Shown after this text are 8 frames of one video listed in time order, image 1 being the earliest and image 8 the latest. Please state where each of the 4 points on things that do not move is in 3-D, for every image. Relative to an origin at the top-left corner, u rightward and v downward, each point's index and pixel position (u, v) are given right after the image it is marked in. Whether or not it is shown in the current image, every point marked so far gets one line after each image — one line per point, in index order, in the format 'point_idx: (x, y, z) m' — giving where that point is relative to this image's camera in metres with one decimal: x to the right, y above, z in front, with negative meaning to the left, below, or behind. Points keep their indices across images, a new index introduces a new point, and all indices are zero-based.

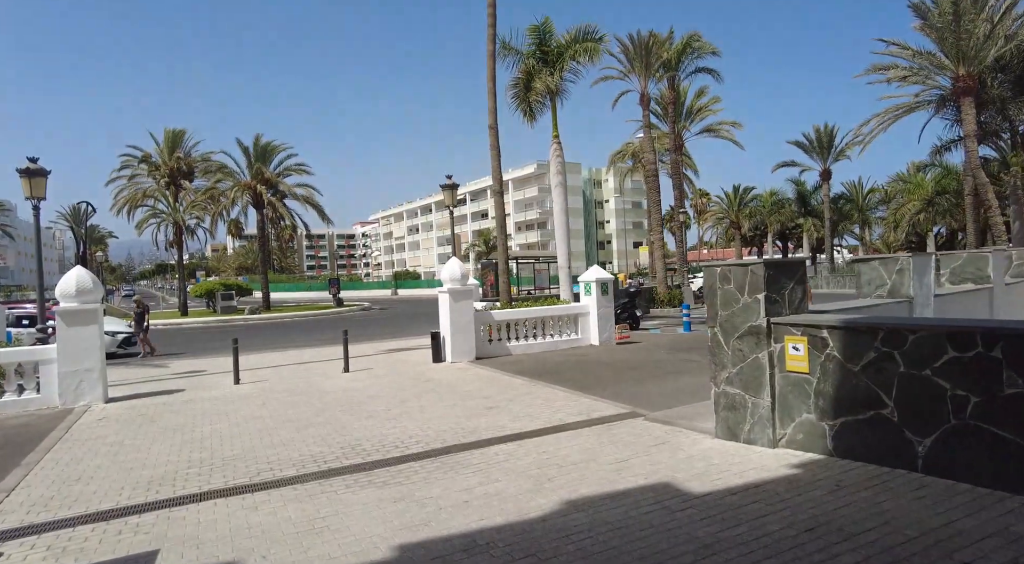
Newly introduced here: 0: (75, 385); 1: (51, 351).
0: (-6.9, -1.7, +10.9) m
1: (-7.3, -1.1, +10.8) m
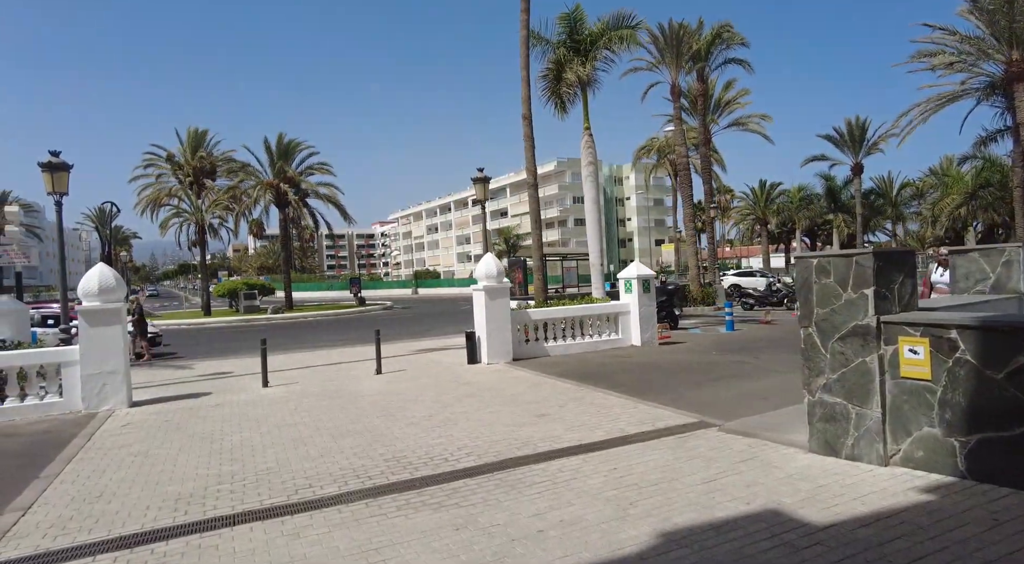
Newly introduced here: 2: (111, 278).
0: (-6.3, -1.6, +10.4) m
1: (-6.7, -1.1, +10.4) m
2: (-6.2, +0.1, +10.6) m
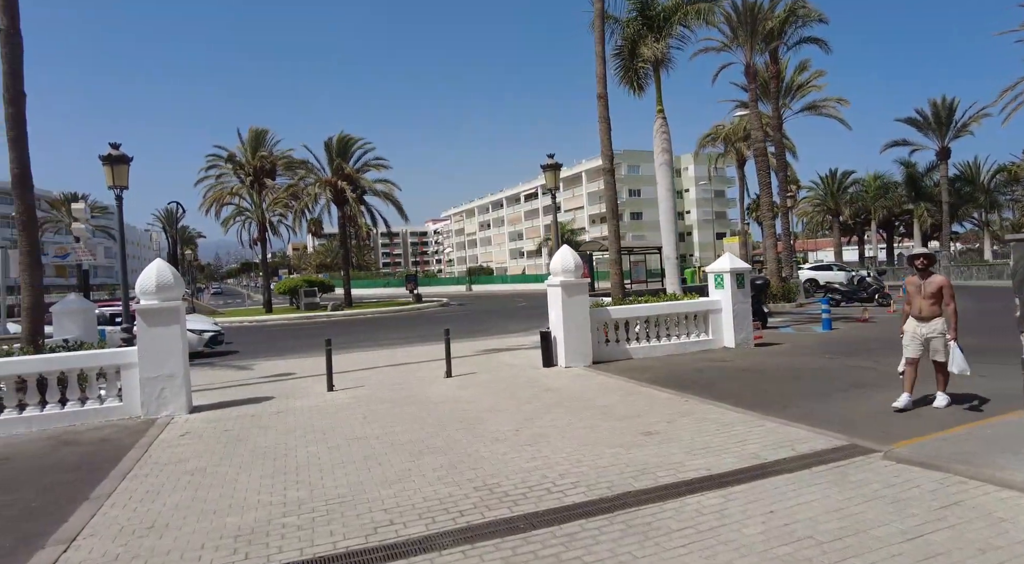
0: (-5.1, -1.6, +9.9) m
1: (-5.5, -1.0, +9.9) m
2: (-5.0, +0.1, +10.0) m
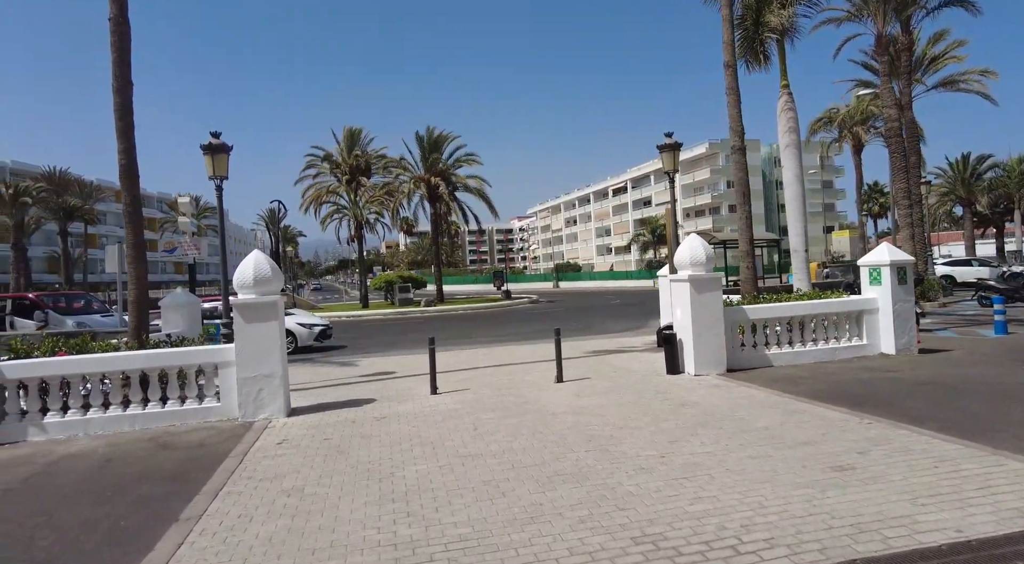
0: (-3.5, -1.5, +9.4) m
1: (-3.9, -1.0, +9.4) m
2: (-3.4, +0.2, +9.5) m
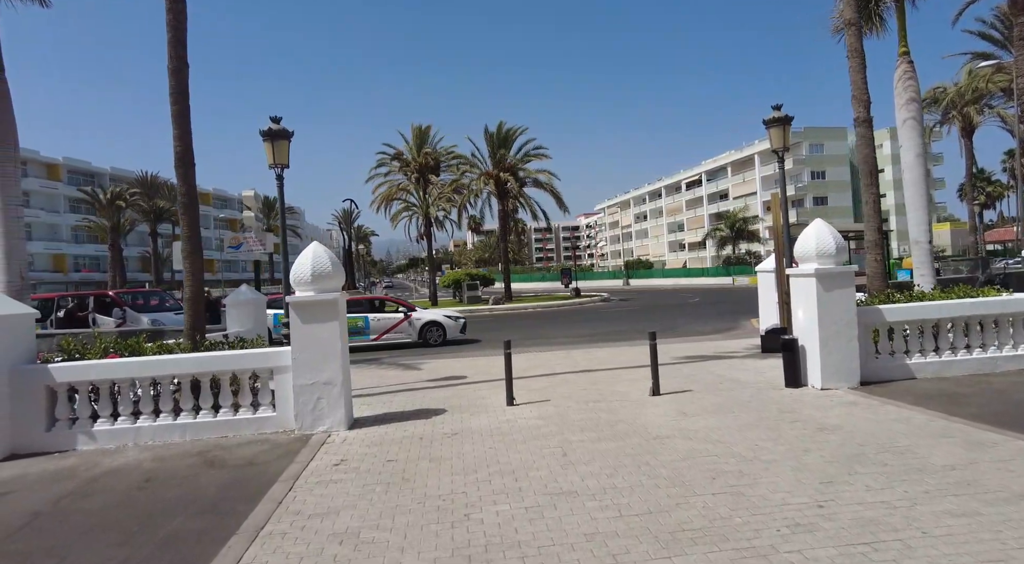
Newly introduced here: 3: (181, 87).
0: (-2.4, -1.5, +8.4) m
1: (-2.8, -0.9, +8.5) m
2: (-2.3, +0.2, +8.5) m
3: (-5.0, +3.0, +10.3) m
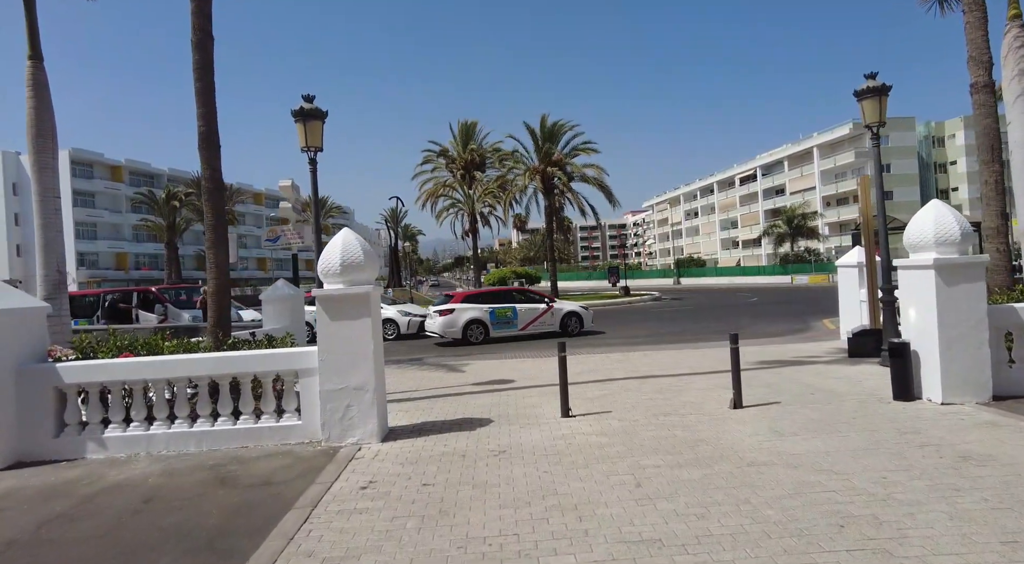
0: (-1.8, -1.4, +7.4) m
1: (-2.2, -0.8, +7.5) m
2: (-1.7, +0.3, +7.5) m
3: (-4.3, +3.1, +9.5) m
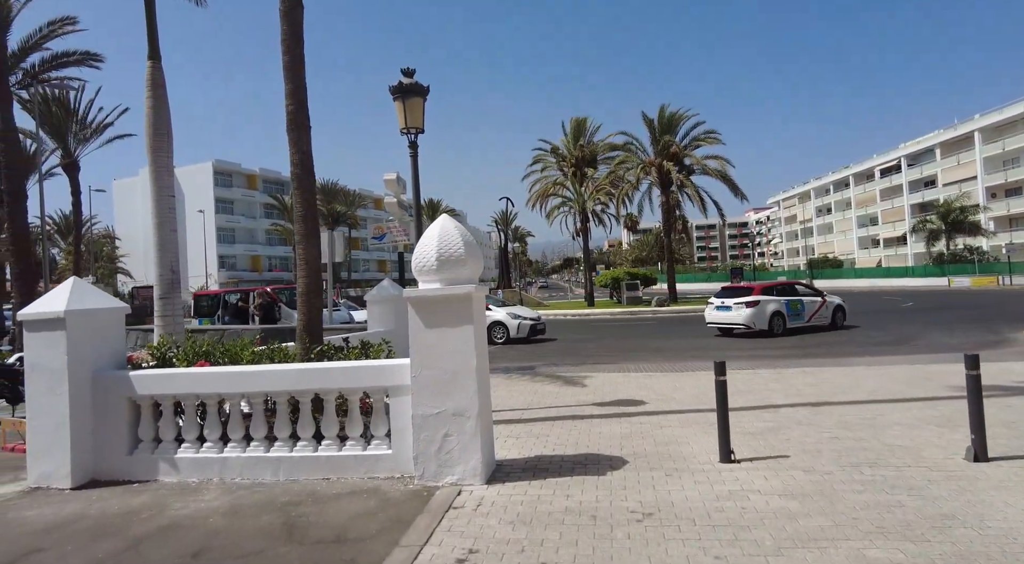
0: (-0.6, -1.4, +6.0) m
1: (-1.0, -0.8, +6.2) m
2: (-0.5, +0.3, +6.1) m
3: (-2.7, +3.1, +8.5) m
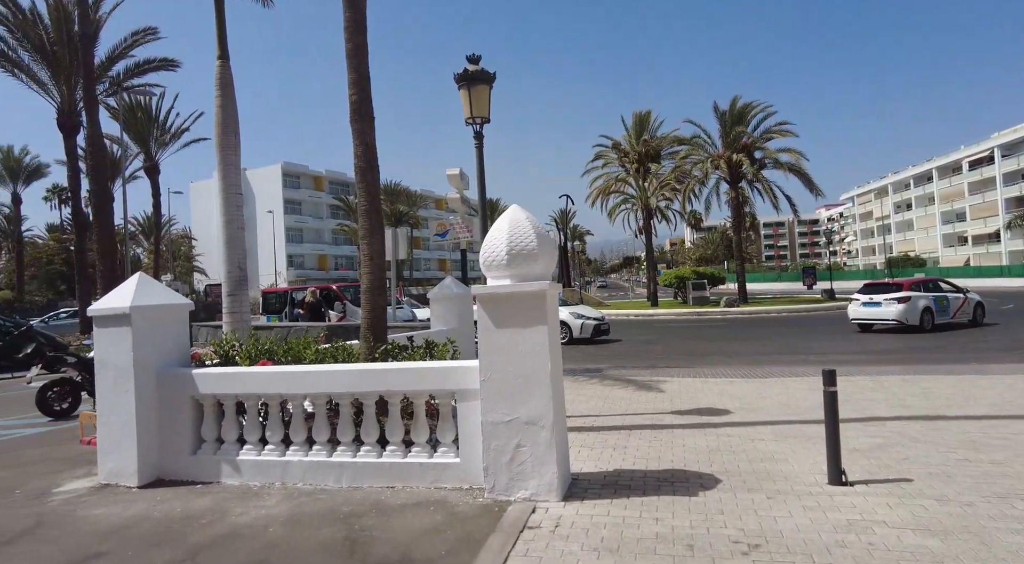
0: (0.0, -1.4, +5.5) m
1: (-0.3, -0.8, +5.7) m
2: (+0.2, +0.4, +5.6) m
3: (-1.8, +3.1, +8.2) m
